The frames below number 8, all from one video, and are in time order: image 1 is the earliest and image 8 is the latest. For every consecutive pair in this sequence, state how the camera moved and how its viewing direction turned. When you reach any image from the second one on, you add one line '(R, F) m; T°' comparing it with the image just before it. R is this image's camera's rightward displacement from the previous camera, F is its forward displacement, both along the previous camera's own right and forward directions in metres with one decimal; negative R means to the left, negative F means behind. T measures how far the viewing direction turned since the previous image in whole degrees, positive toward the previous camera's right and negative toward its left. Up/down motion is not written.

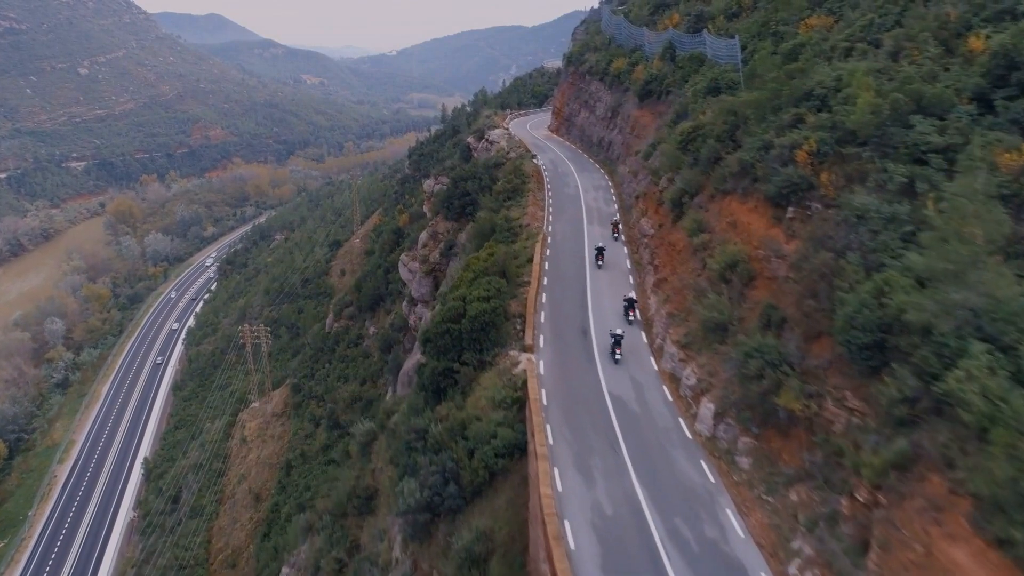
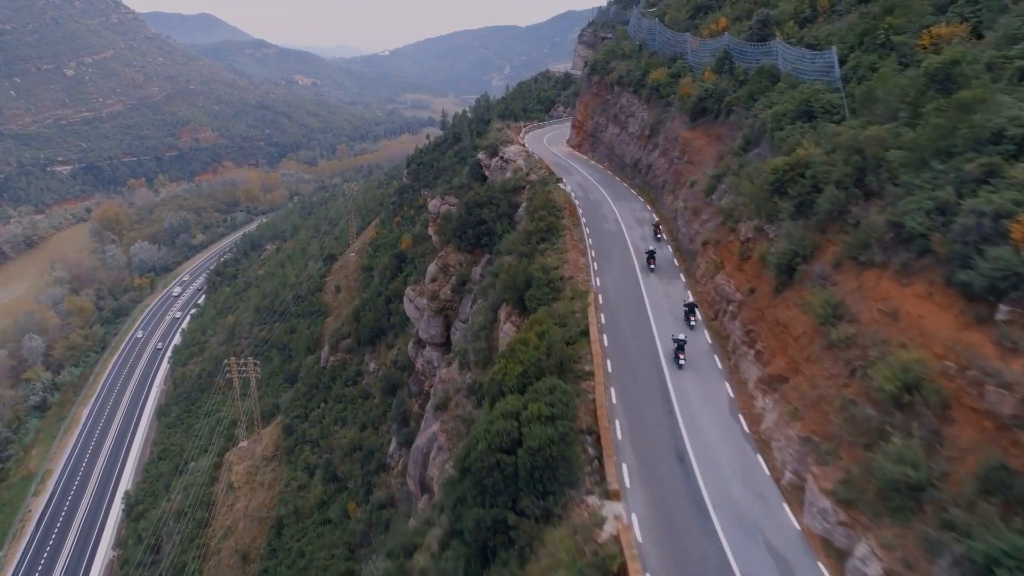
(-1.1, +3.6) m; +1°
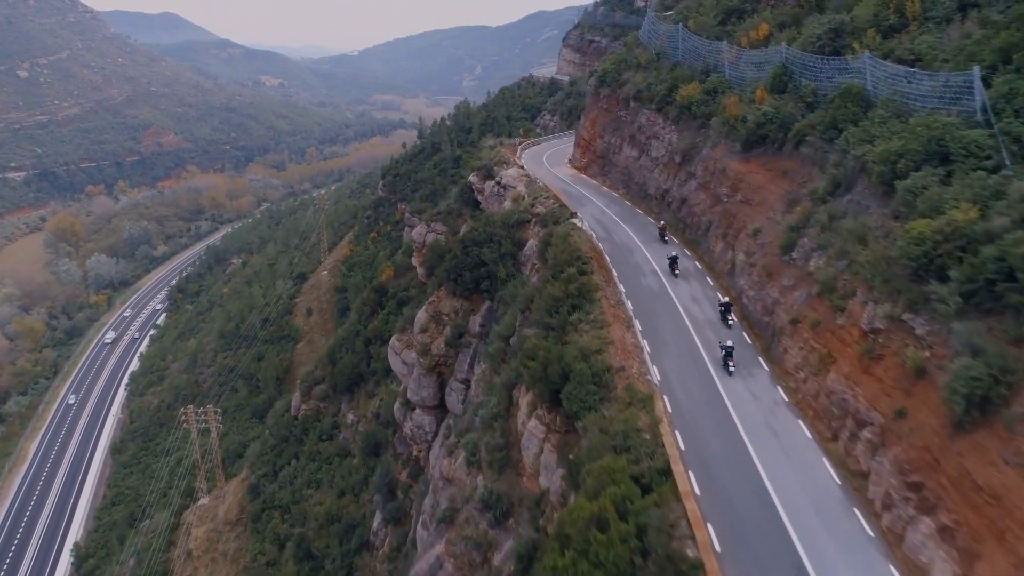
(-1.0, +3.9) m; +2°
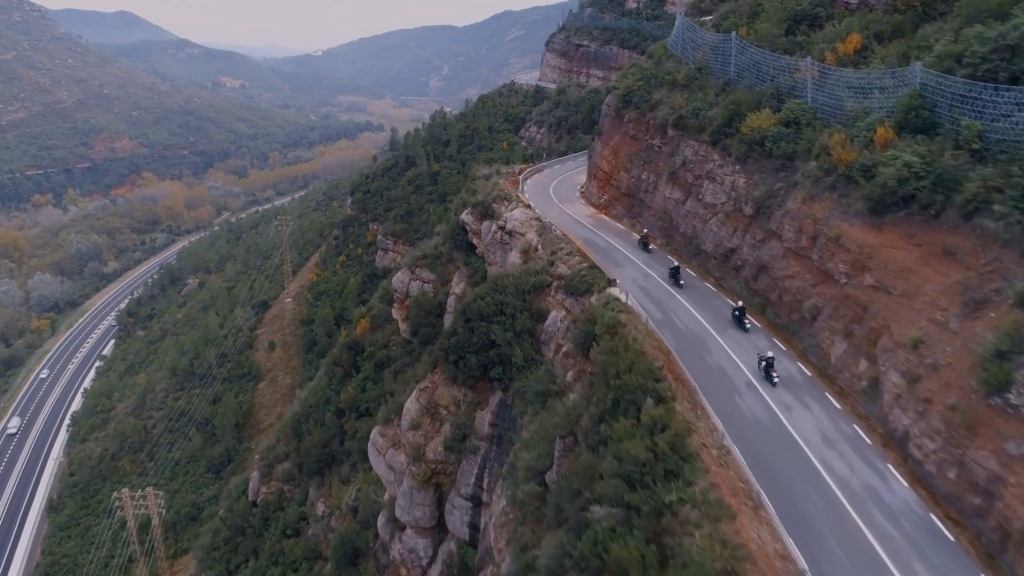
(-1.2, +5.0) m; +3°
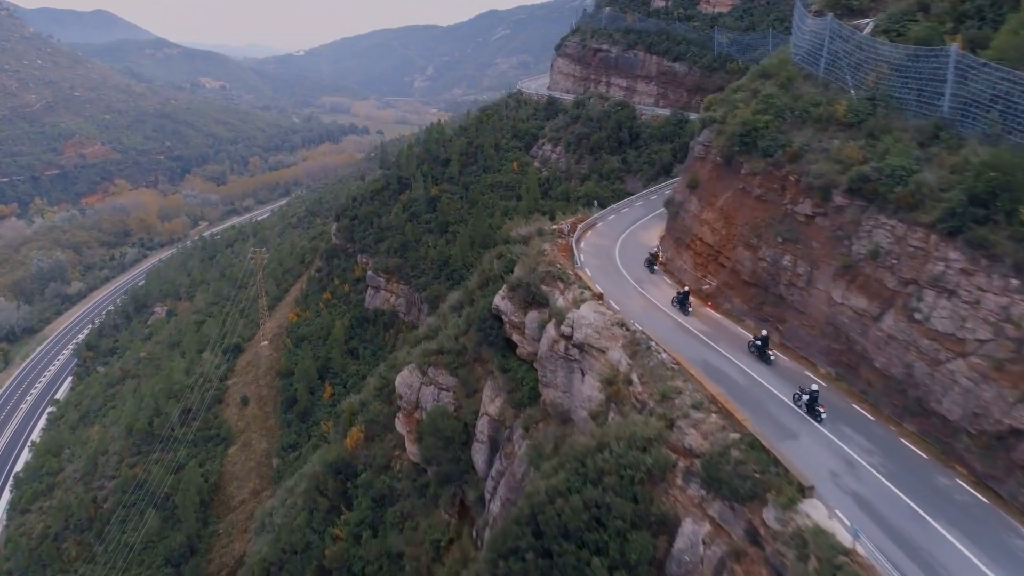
(-1.7, +7.2) m; +1°
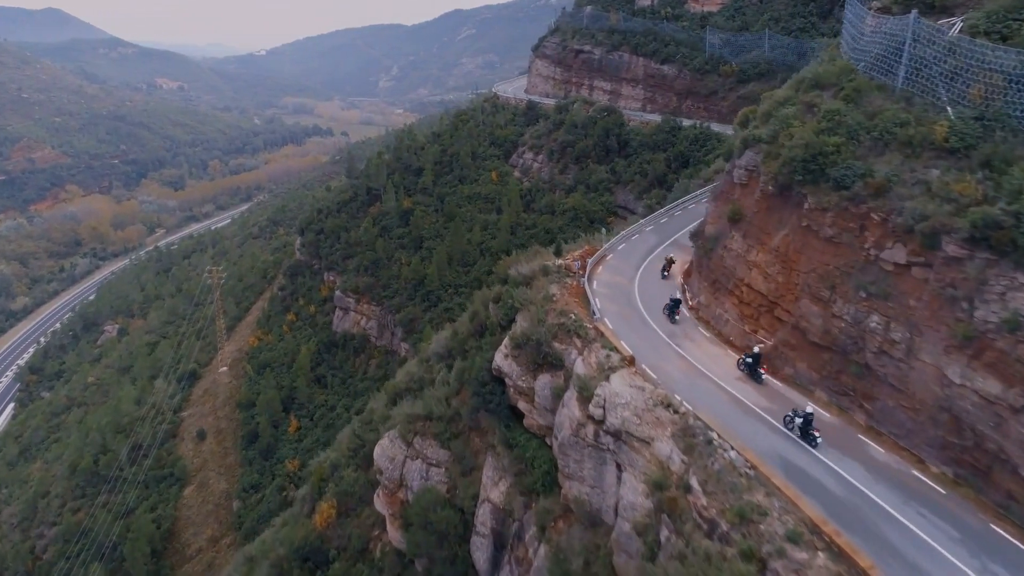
(-0.7, +3.1) m; +3°
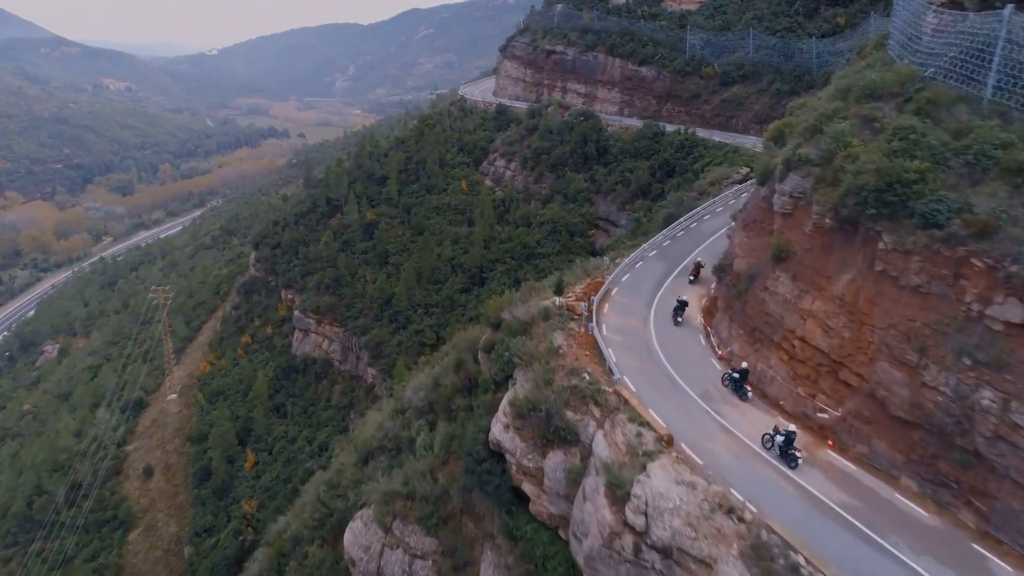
(-0.6, +2.6) m; +3°
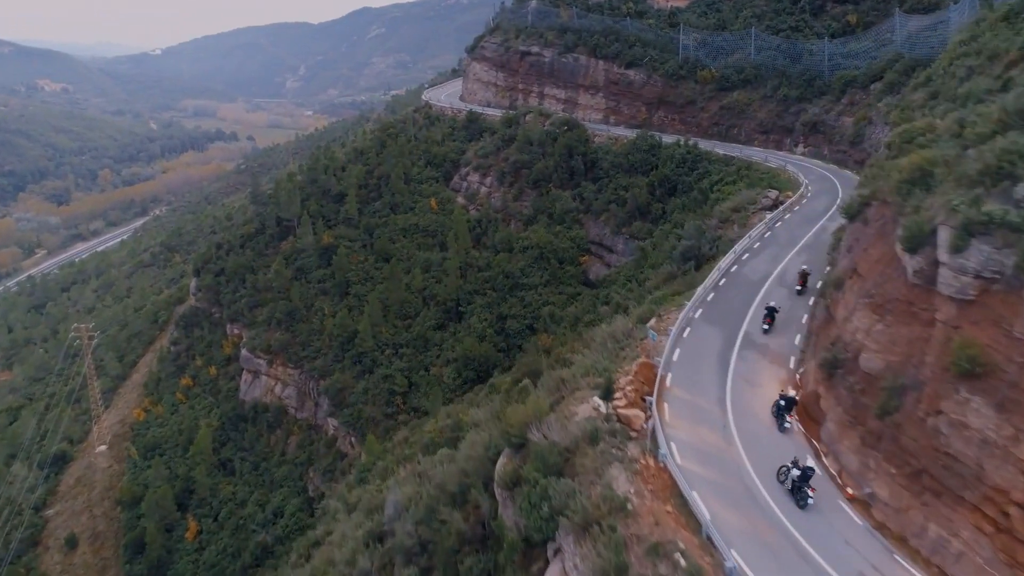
(-1.0, +4.2) m; +3°
